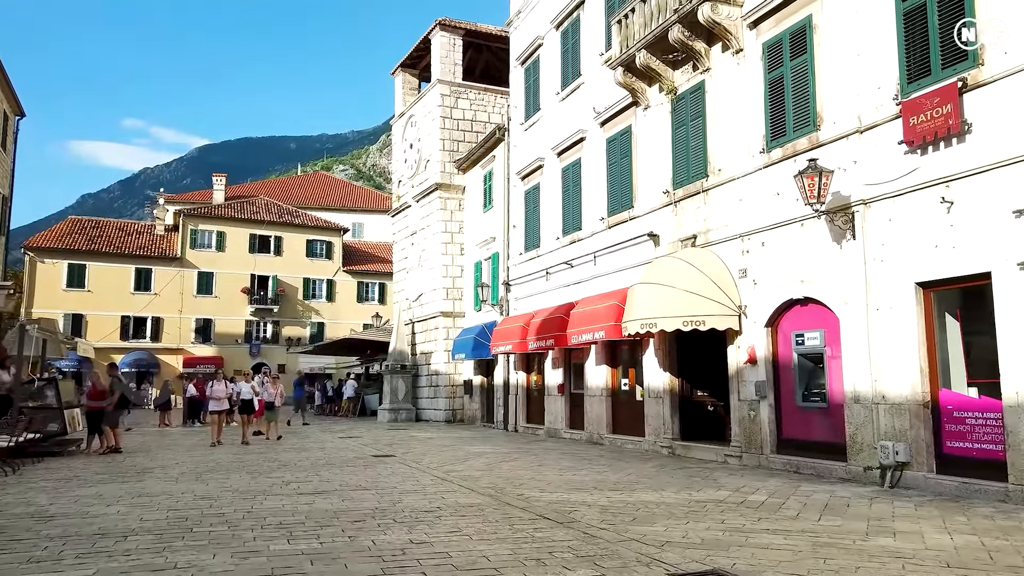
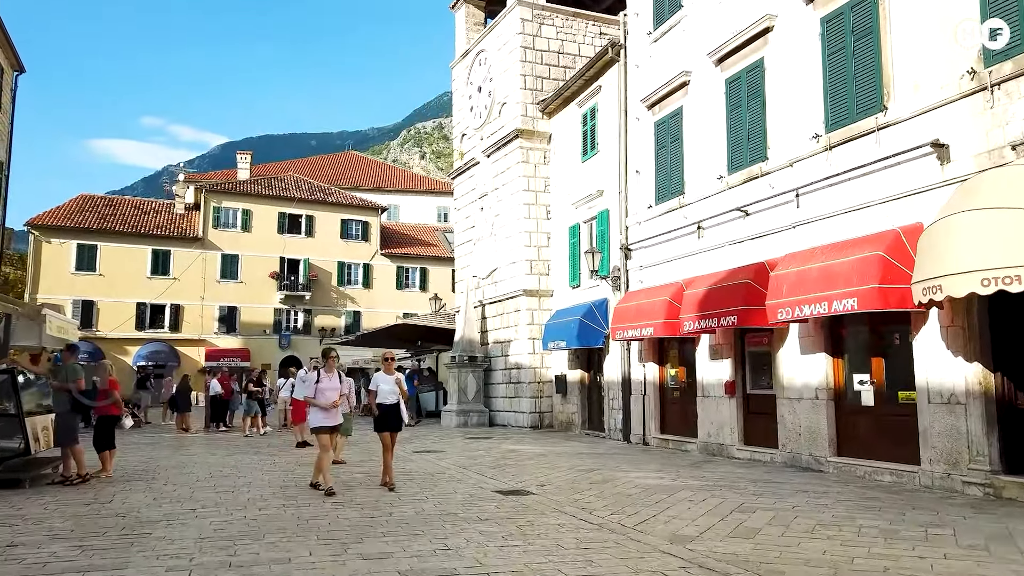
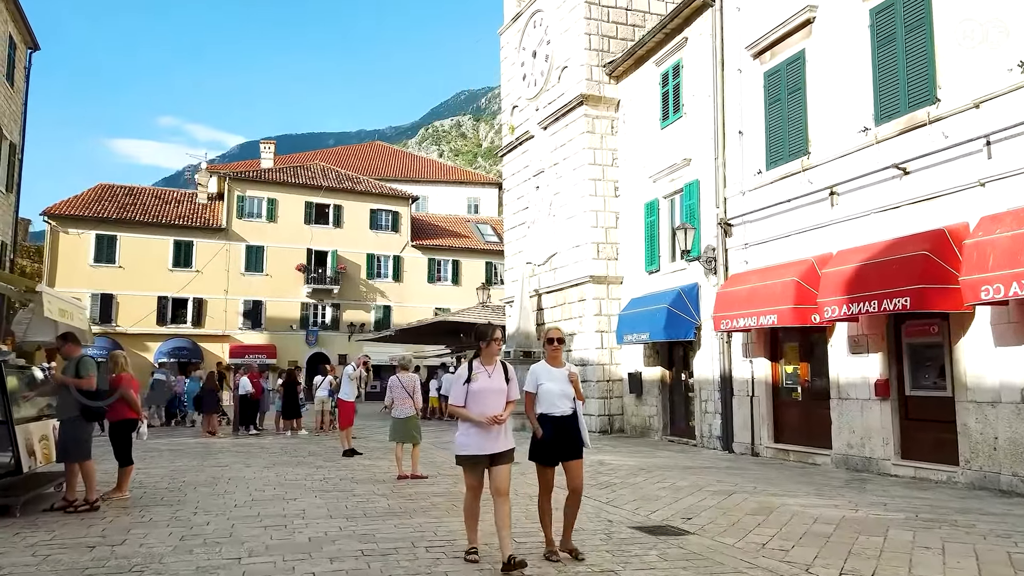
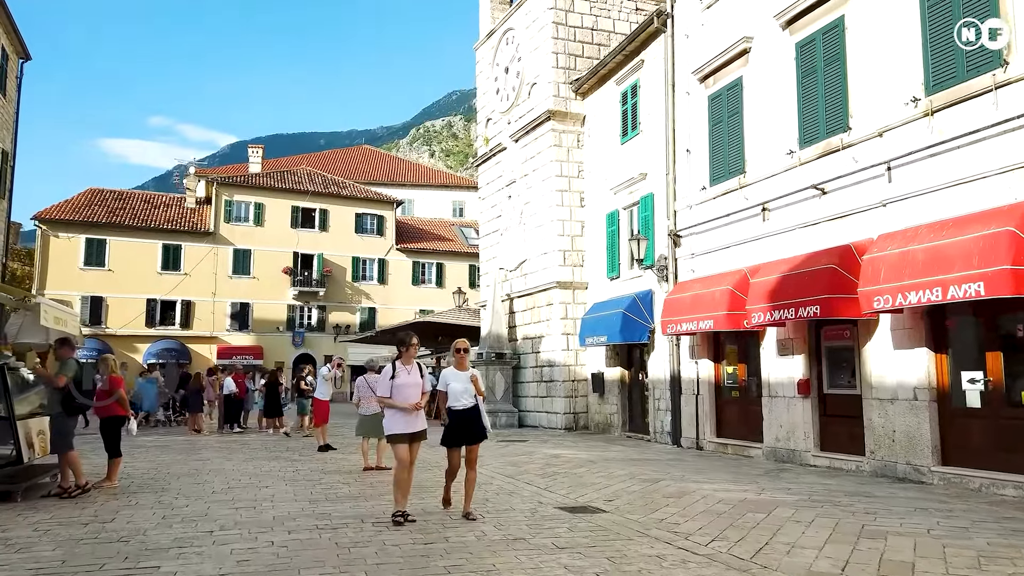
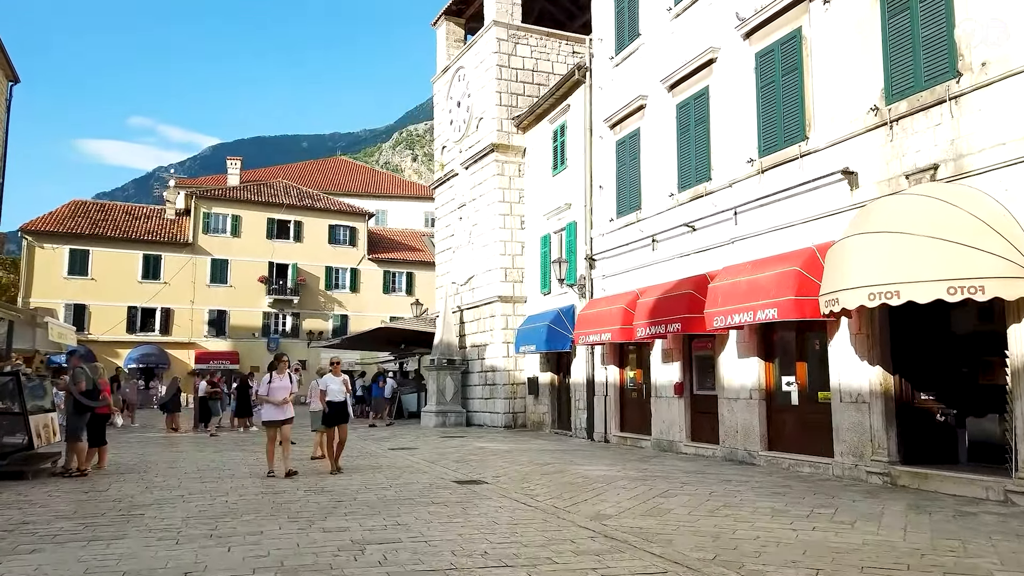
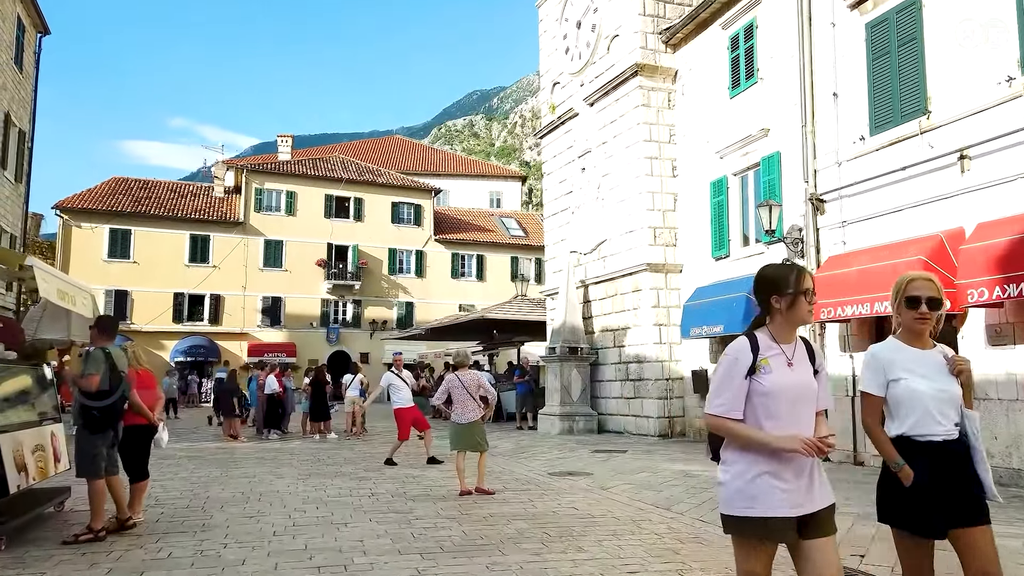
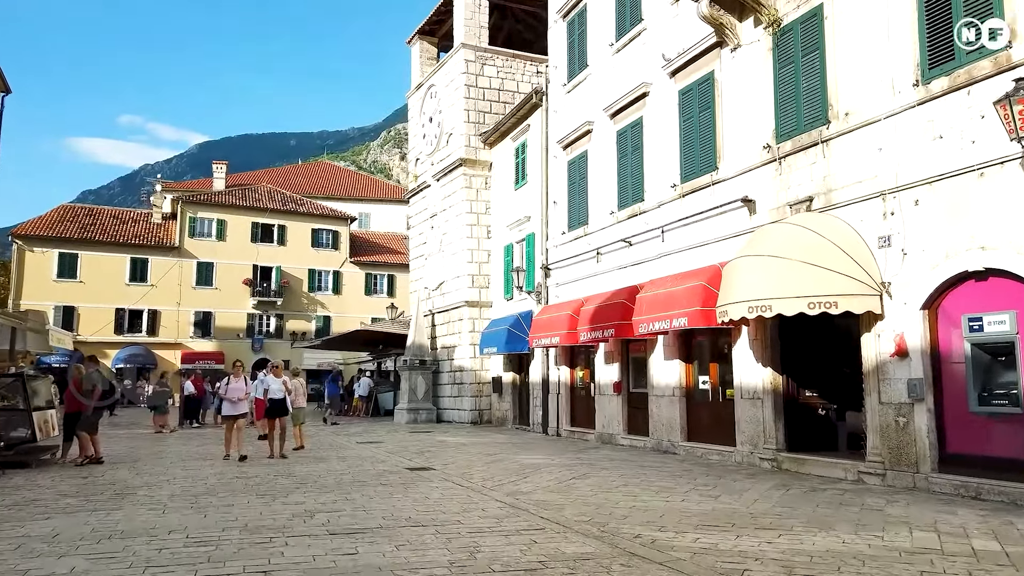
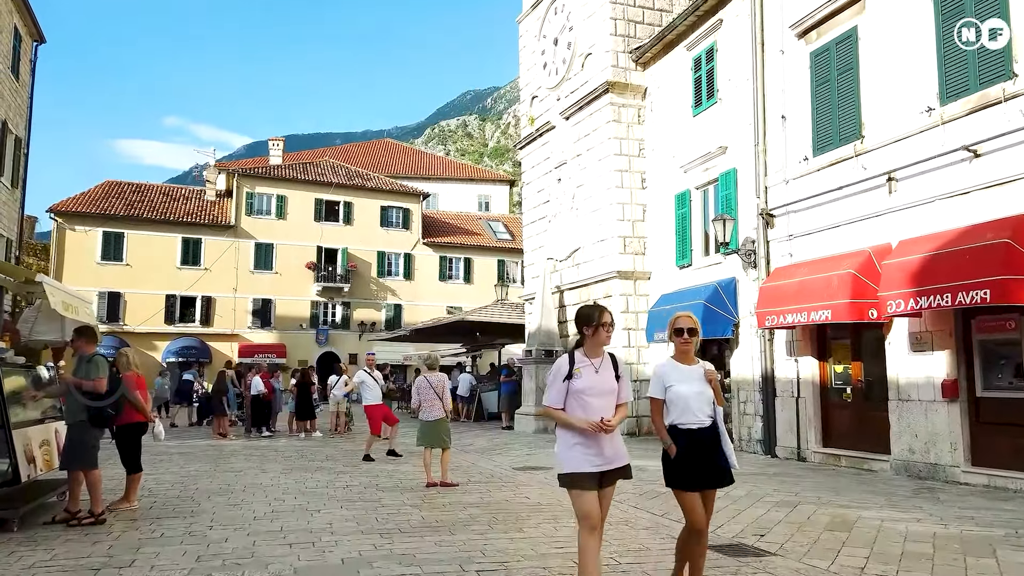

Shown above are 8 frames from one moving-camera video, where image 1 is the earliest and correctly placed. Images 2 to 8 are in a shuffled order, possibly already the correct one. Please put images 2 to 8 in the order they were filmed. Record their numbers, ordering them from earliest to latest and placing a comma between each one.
7, 5, 2, 4, 3, 8, 6
